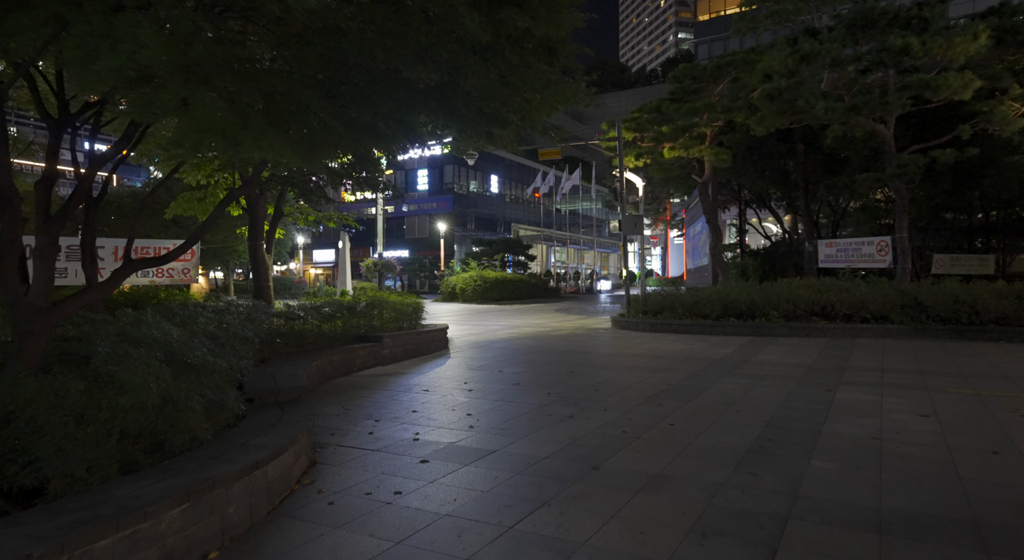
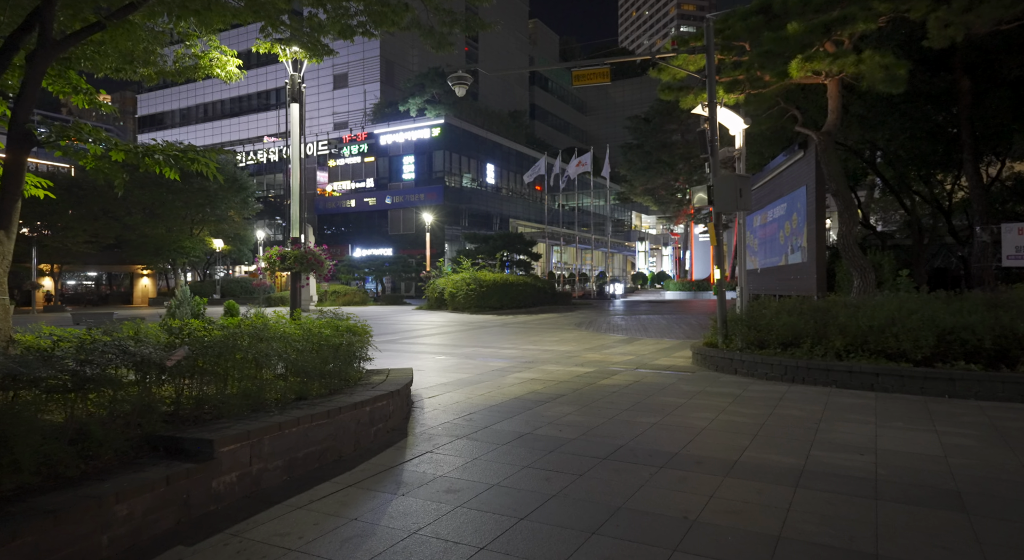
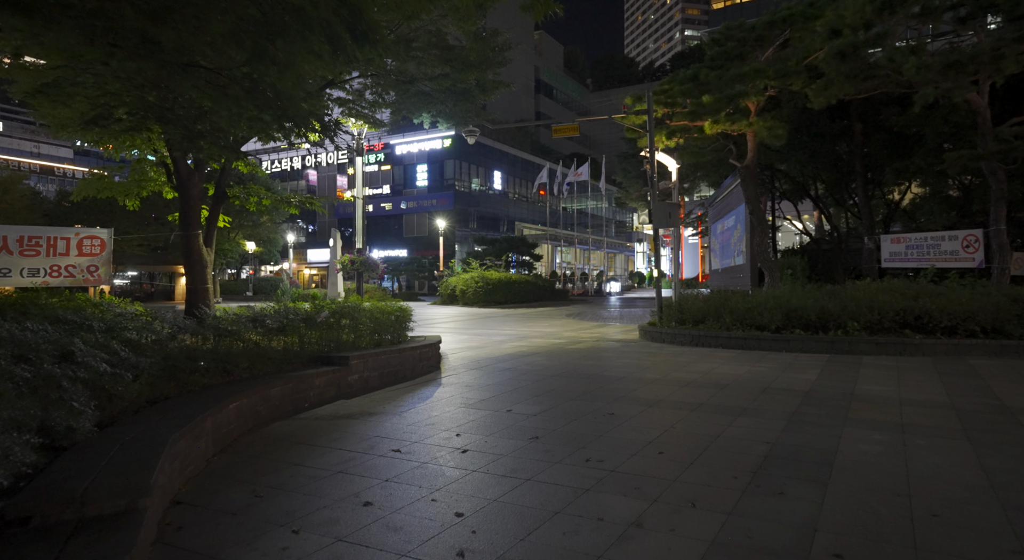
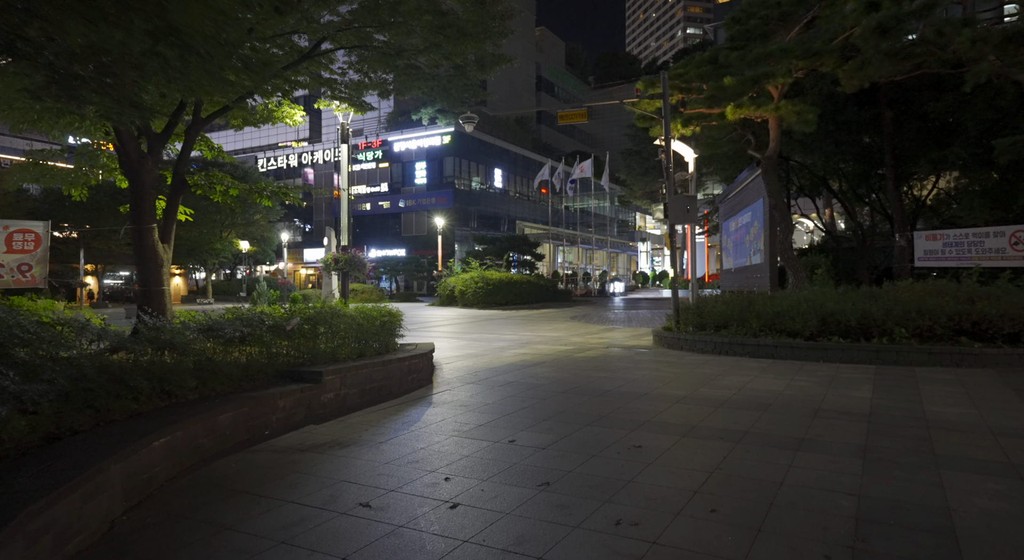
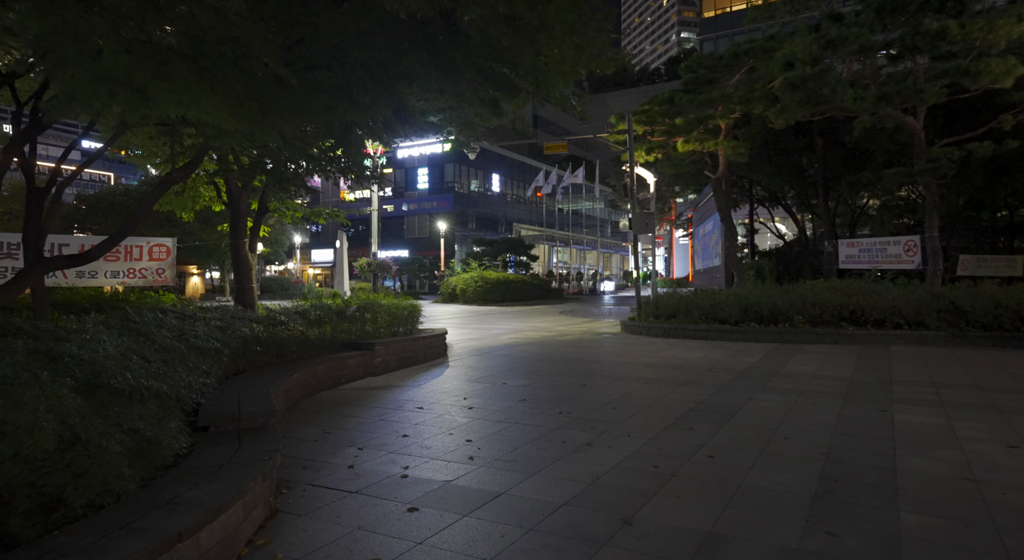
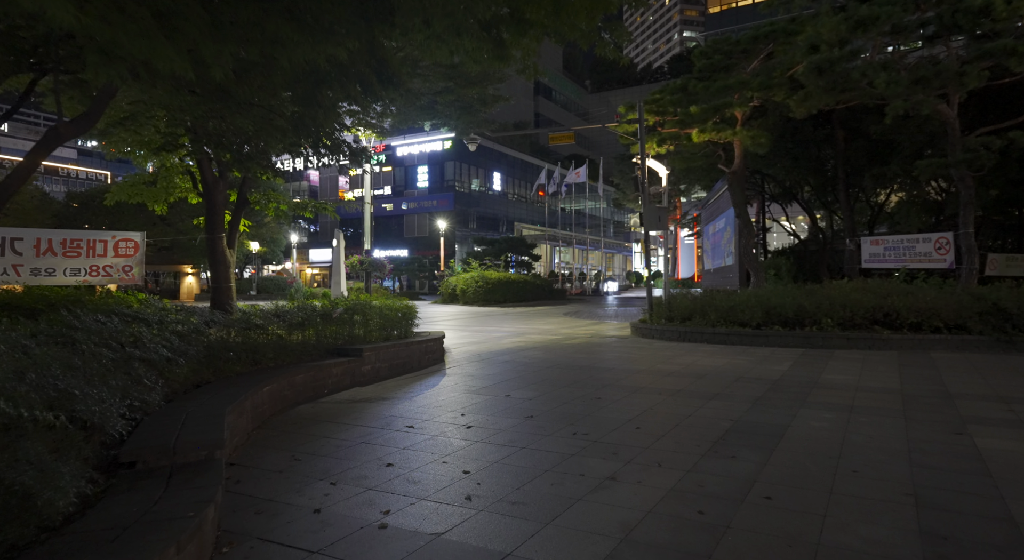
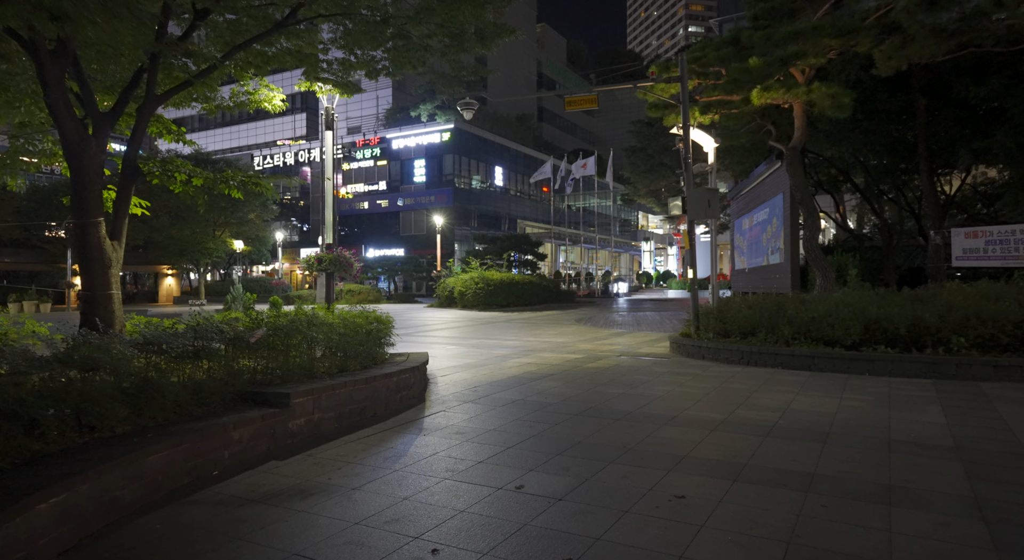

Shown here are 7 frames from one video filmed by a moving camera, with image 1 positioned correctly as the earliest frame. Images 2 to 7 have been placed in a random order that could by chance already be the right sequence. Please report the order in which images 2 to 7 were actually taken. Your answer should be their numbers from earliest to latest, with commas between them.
5, 6, 3, 4, 7, 2
